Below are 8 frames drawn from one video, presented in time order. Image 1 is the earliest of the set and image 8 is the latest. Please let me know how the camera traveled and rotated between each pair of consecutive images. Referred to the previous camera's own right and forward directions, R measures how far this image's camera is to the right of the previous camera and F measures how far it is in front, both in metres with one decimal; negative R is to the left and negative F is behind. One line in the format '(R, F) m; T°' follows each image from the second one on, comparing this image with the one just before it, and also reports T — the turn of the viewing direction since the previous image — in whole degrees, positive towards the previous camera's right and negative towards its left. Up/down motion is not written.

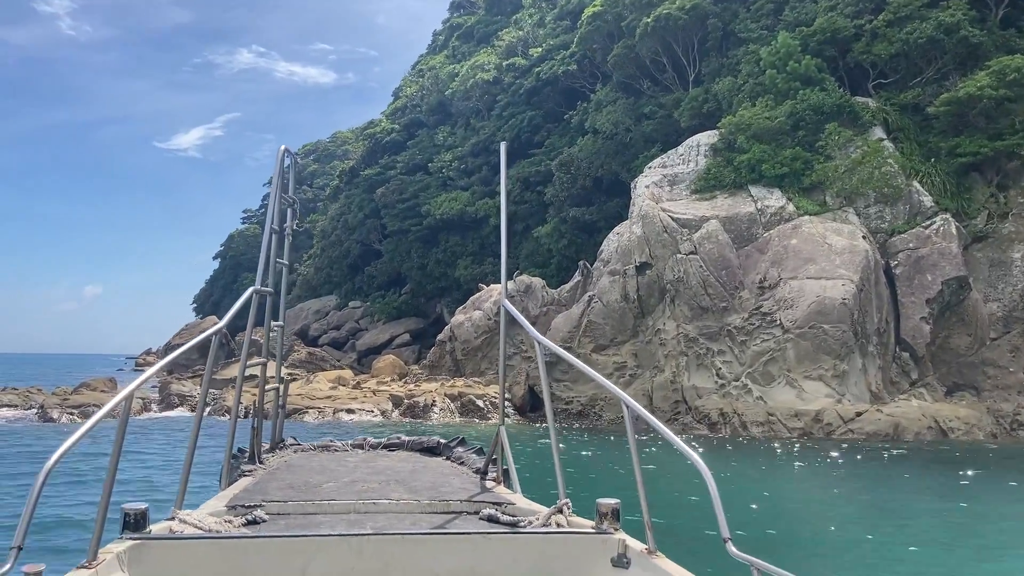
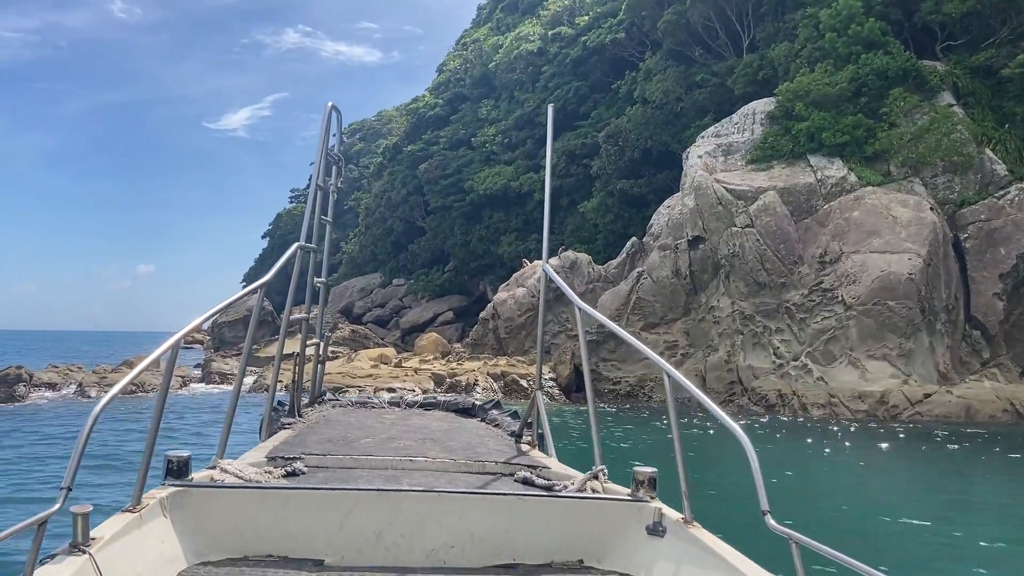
(0.0, +0.8) m; -3°
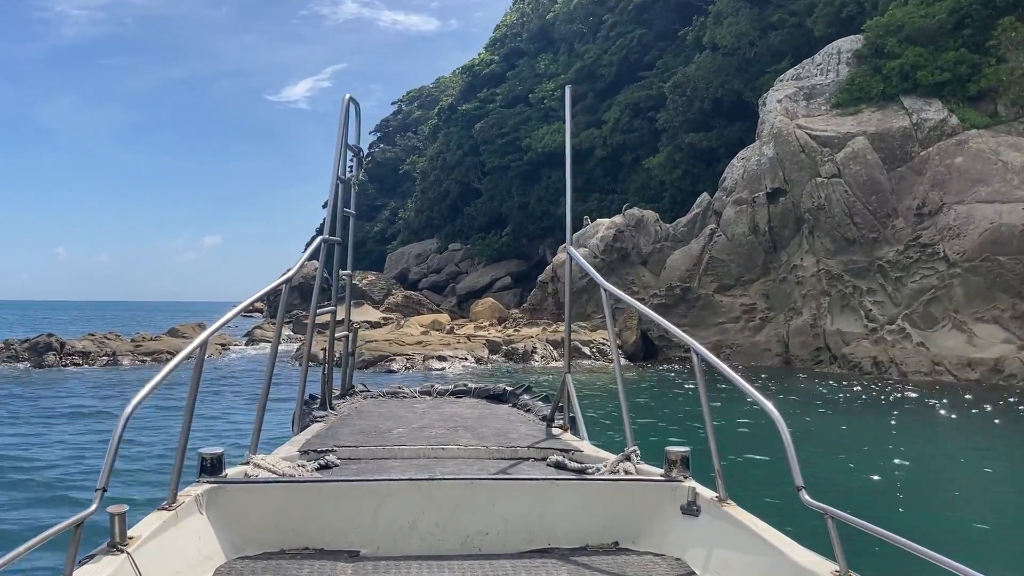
(0.0, +1.6) m; -4°
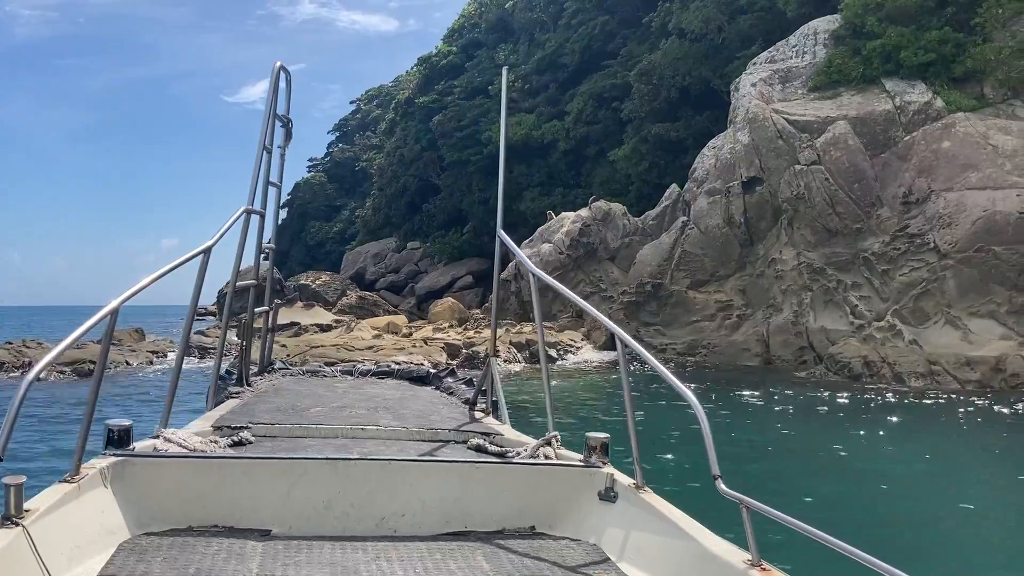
(+0.1, +1.4) m; +2°
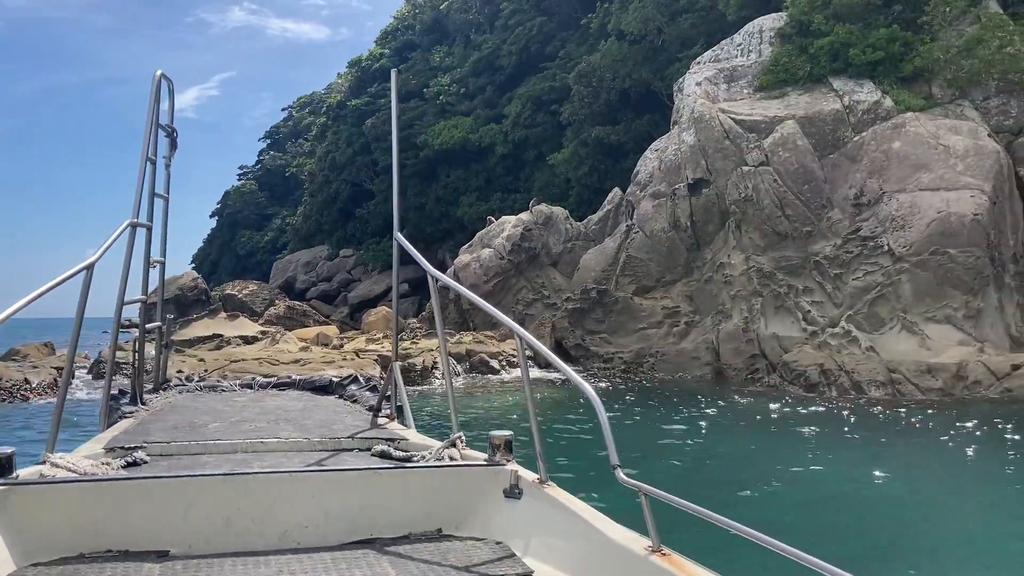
(0.0, +0.9) m; +4°
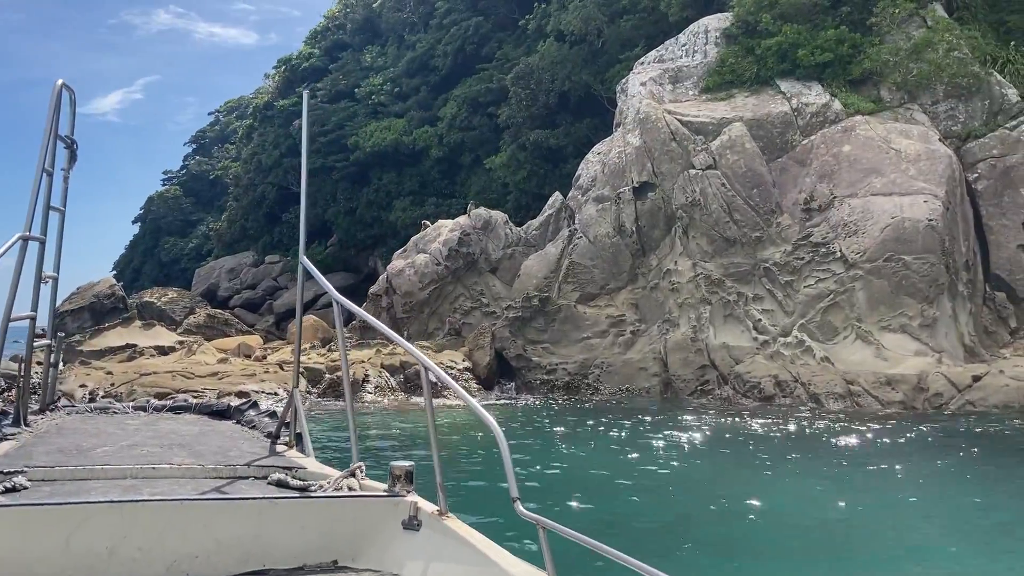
(-0.1, +0.9) m; +4°
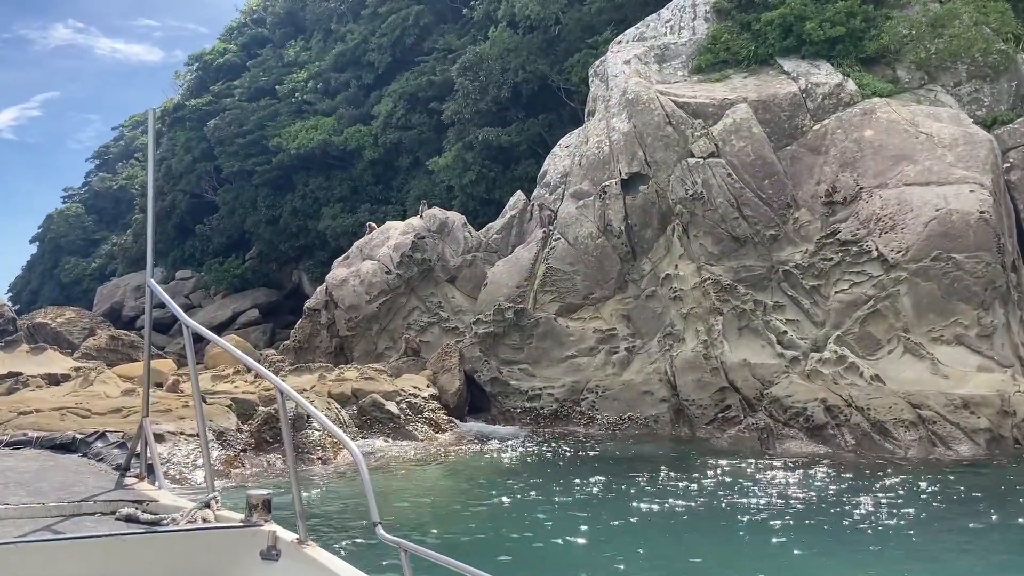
(-0.8, +2.6) m; +5°
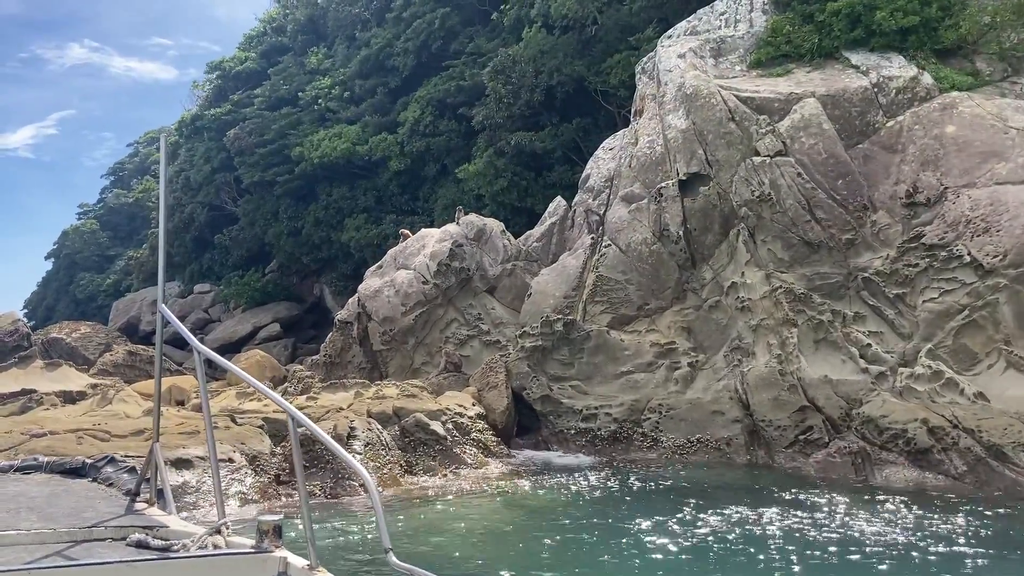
(-0.5, +1.0) m; -1°
